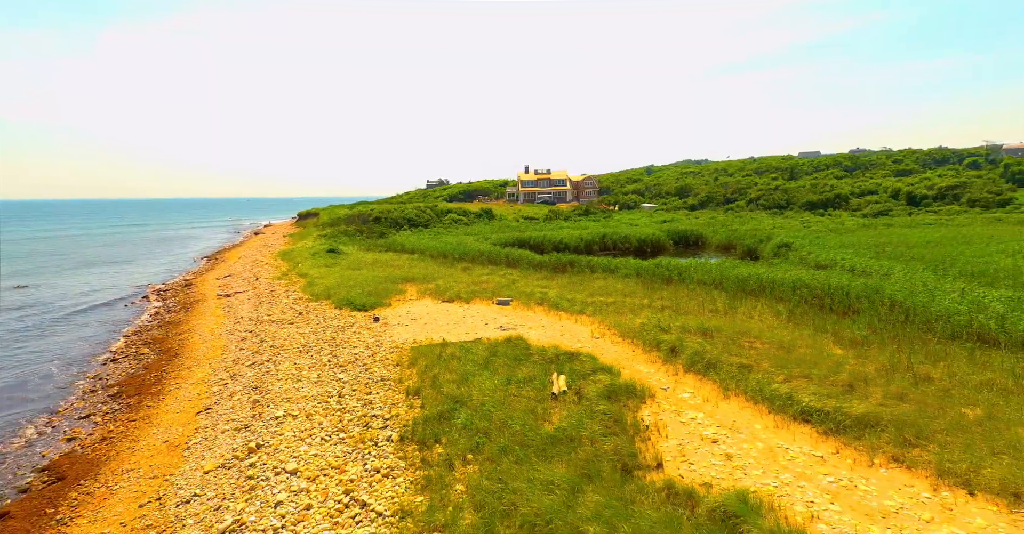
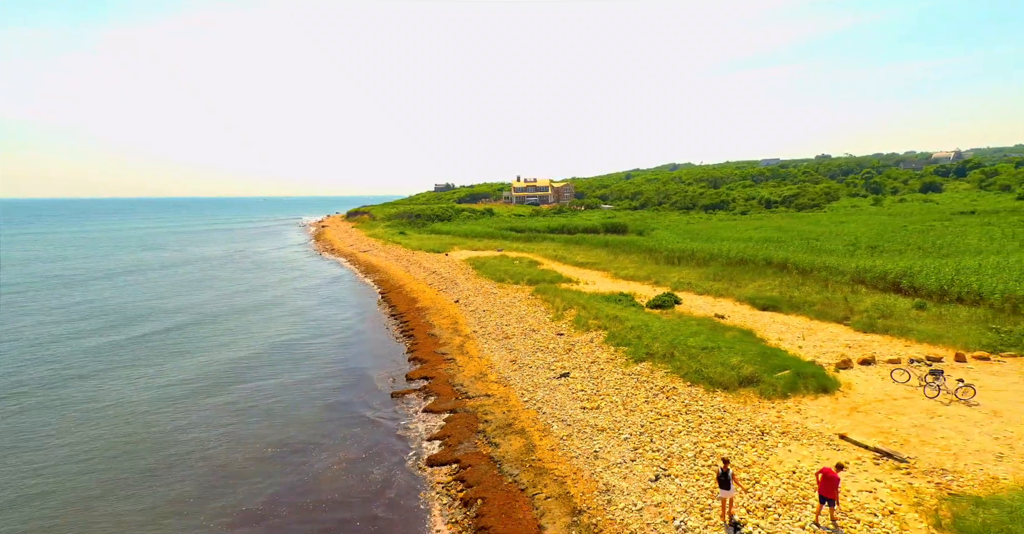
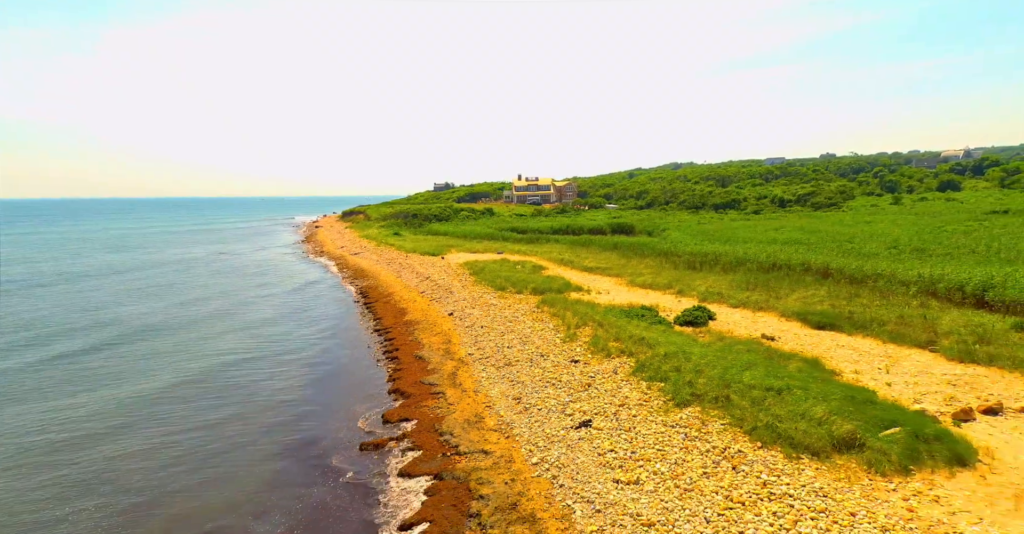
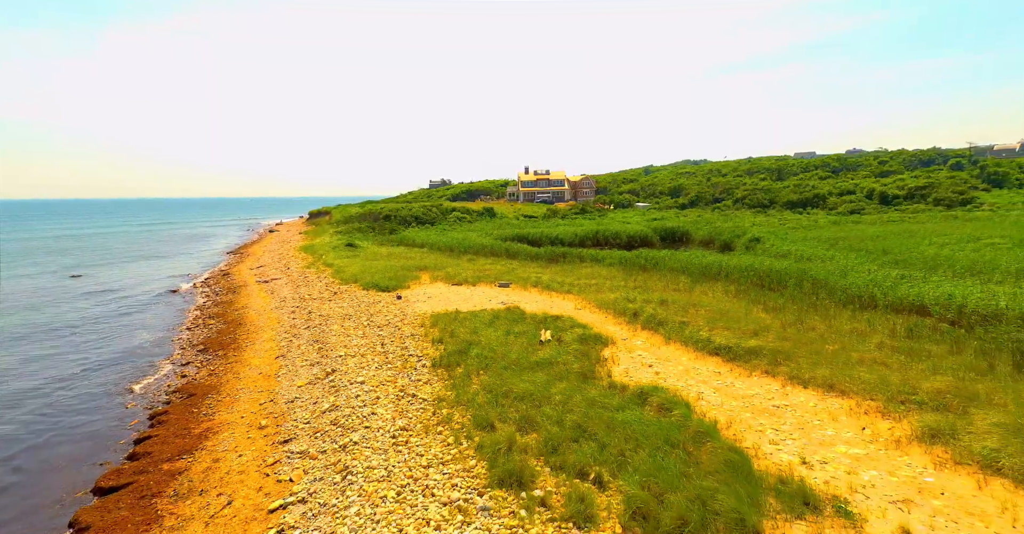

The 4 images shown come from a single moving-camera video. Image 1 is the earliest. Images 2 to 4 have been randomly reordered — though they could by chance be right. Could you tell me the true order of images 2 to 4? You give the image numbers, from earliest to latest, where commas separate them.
4, 3, 2
